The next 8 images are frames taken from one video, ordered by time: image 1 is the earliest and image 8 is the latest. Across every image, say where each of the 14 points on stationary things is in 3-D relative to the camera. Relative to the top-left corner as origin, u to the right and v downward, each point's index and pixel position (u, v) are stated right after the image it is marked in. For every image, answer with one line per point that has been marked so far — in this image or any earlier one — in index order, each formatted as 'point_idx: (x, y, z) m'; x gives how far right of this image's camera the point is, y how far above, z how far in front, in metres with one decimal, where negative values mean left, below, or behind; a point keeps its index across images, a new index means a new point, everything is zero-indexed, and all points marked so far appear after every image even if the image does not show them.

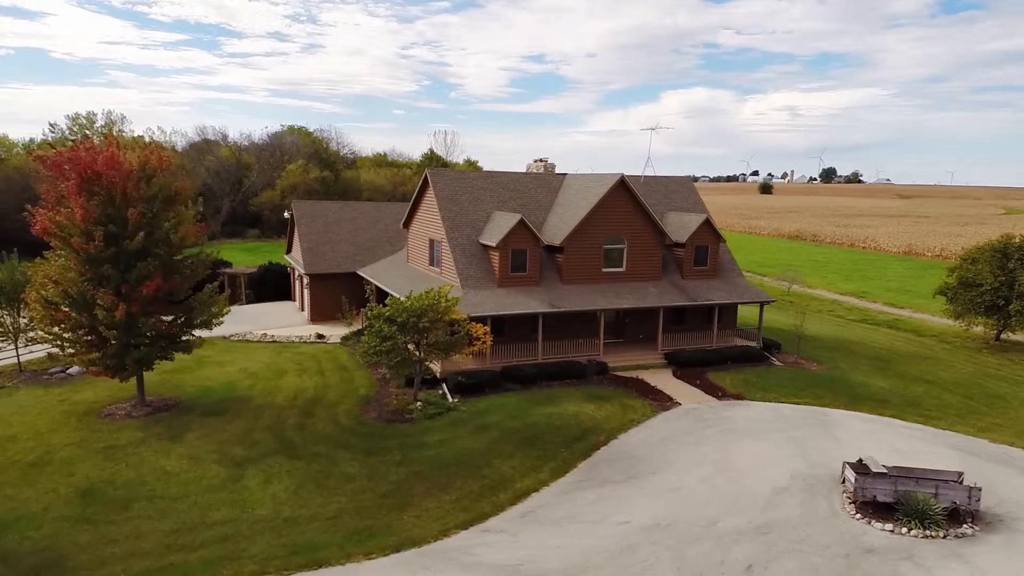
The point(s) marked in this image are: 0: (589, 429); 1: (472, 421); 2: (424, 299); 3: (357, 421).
0: (+2.3, -4.3, +19.4) m
1: (-1.2, -4.1, +19.7) m
2: (-2.8, -0.3, +19.5) m
3: (-4.8, -4.1, +19.6) m
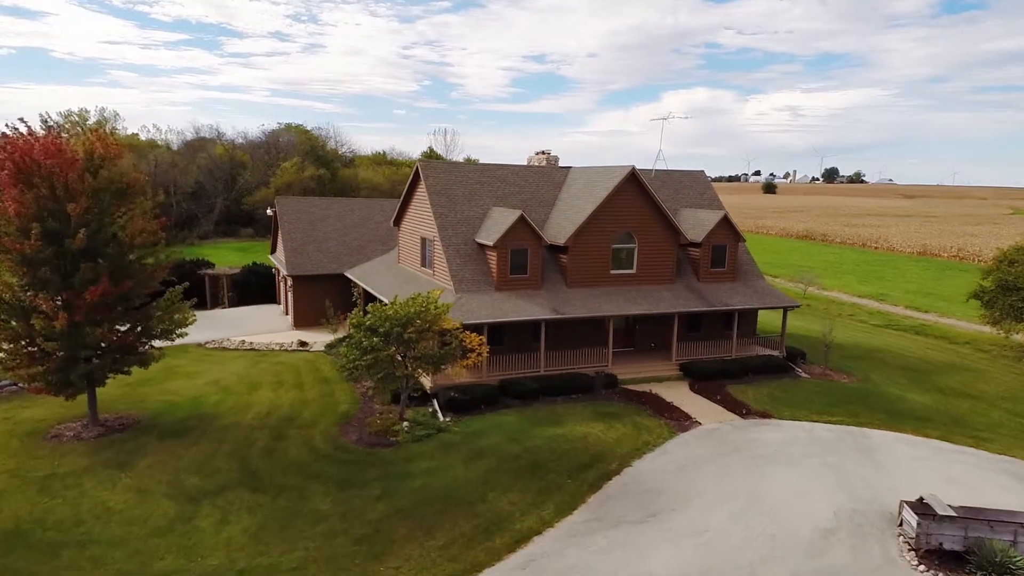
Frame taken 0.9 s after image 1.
0: (+2.3, -4.4, +17.0) m
1: (-1.3, -4.2, +17.3) m
2: (-2.8, -0.5, +17.1) m
3: (-4.8, -4.2, +17.2) m
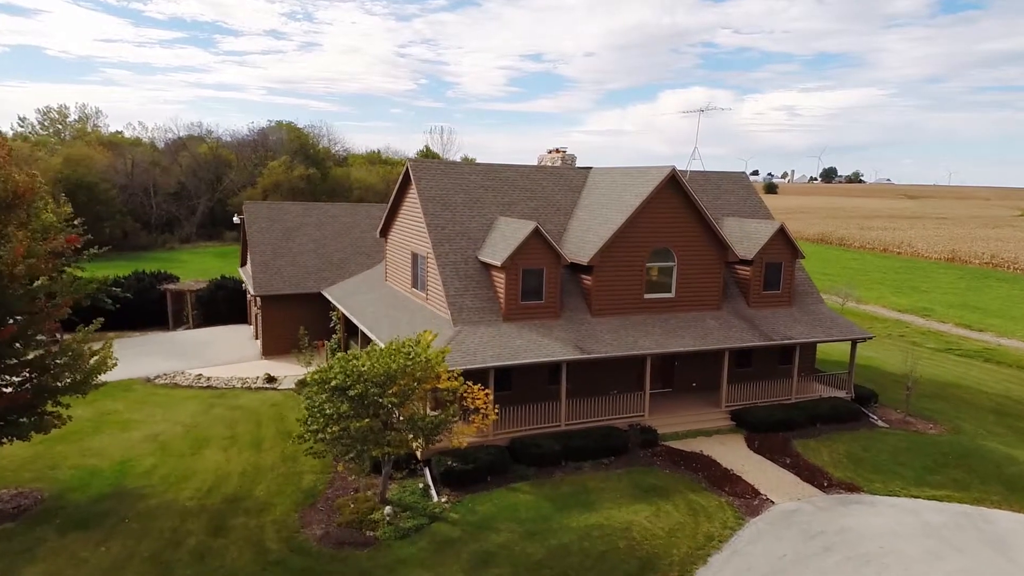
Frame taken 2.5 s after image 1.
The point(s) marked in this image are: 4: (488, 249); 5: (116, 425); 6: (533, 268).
0: (+2.7, -5.3, +12.6) m
1: (-0.9, -5.1, +12.8) m
2: (-2.4, -1.4, +12.7) m
3: (-4.4, -5.1, +12.8) m
4: (-0.7, +1.2, +19.1) m
5: (-11.8, -4.0, +19.0) m
6: (+0.6, +0.6, +18.2) m
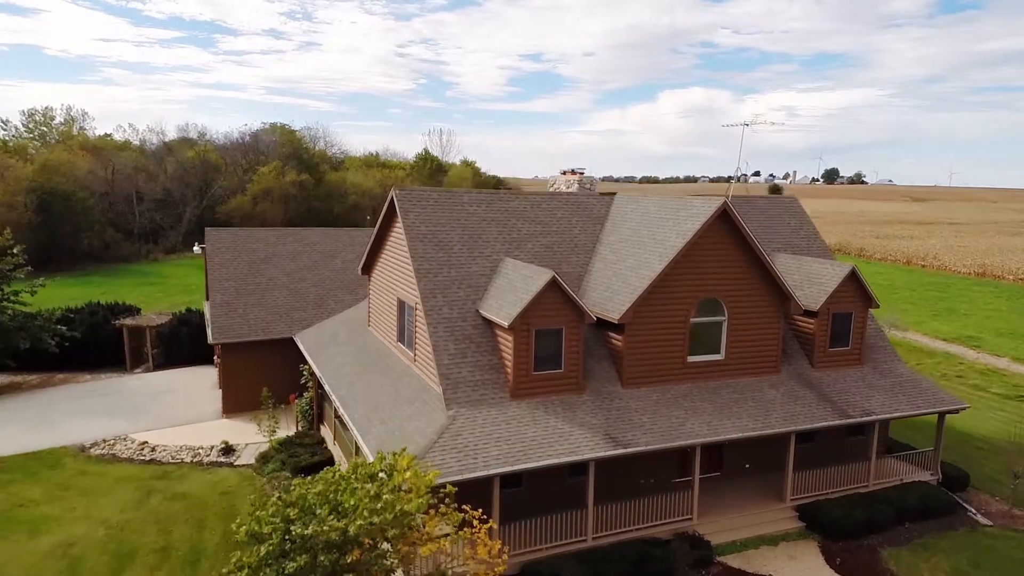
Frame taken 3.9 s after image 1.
0: (+2.9, -6.8, +8.7) m
1: (-0.6, -6.6, +8.9) m
2: (-2.2, -2.9, +8.8) m
3: (-4.2, -6.6, +8.9) m
4: (-0.5, -0.3, +15.1) m
5: (-11.5, -5.5, +15.0) m
6: (+0.8, -0.9, +14.3) m
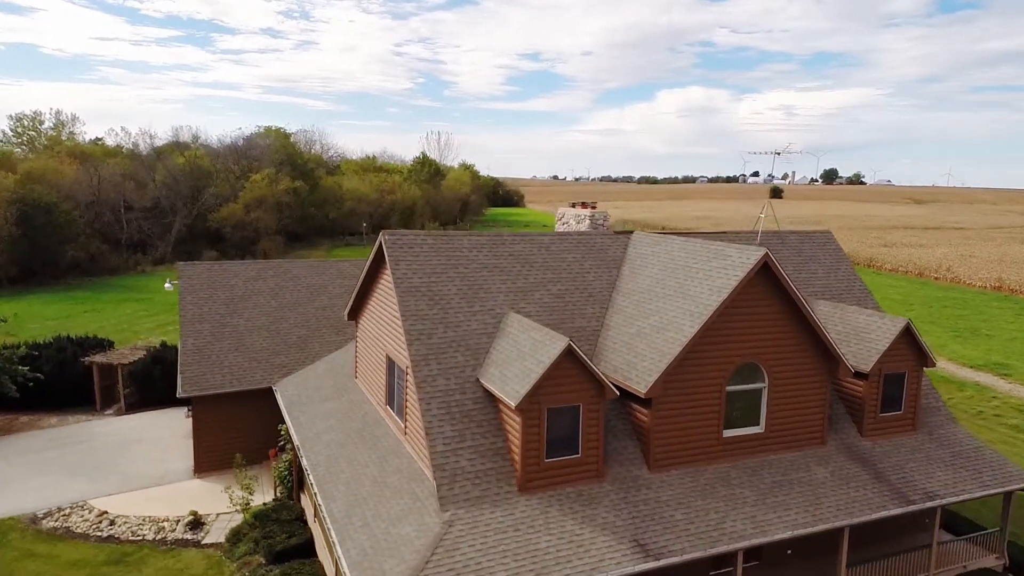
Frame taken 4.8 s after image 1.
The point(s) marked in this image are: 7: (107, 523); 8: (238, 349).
0: (+3.1, -8.2, +6.5) m
1: (-0.5, -8.0, +6.8) m
2: (-2.0, -4.2, +6.6) m
3: (-4.0, -8.0, +6.7) m
4: (-0.4, -1.7, +13.0) m
5: (-11.4, -6.9, +12.9) m
6: (+1.0, -2.3, +12.1) m
7: (-10.6, -6.1, +16.8) m
8: (-8.6, -1.9, +19.9) m
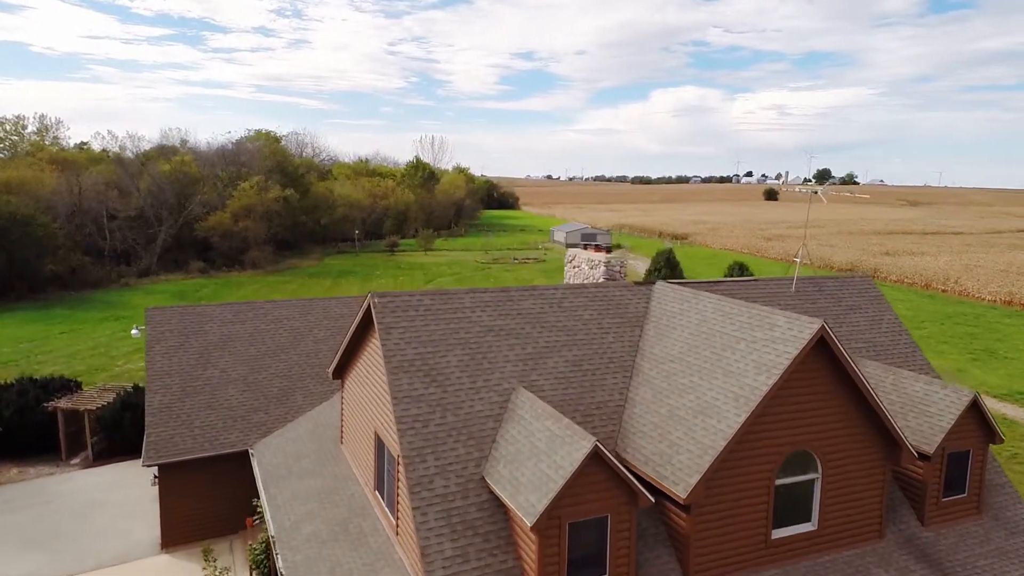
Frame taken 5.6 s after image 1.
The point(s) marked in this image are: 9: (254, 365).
0: (+3.4, -9.6, +4.6) m
1: (-0.2, -9.4, +4.8) m
2: (-1.7, -5.6, +4.6) m
3: (-3.7, -9.4, +4.7) m
4: (-0.1, -3.1, +11.0) m
5: (-11.1, -8.3, +10.8) m
6: (+1.2, -3.6, +10.2) m
7: (-10.4, -7.5, +14.7) m
8: (-8.4, -3.3, +17.9) m
9: (-7.8, -2.3, +19.2) m
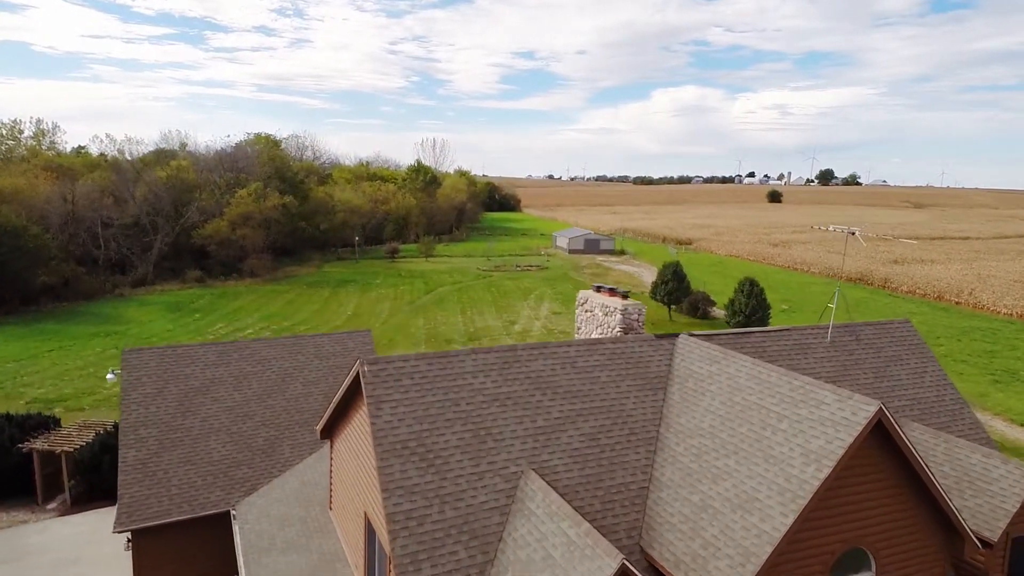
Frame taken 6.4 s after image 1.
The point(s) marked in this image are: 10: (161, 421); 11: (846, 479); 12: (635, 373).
0: (+3.5, -10.7, +3.1) m
1: (0.0, -10.6, +3.3) m
2: (-1.6, -6.8, +3.2) m
3: (-3.6, -10.5, +3.2) m
4: (0.0, -4.2, +9.5) m
5: (-11.0, -9.5, +9.3) m
6: (+1.4, -4.8, +8.7) m
7: (-10.3, -8.7, +13.3) m
8: (-8.2, -4.5, +16.4) m
9: (-7.6, -3.5, +17.8) m
10: (-9.3, -3.5, +17.0) m
11: (+5.1, -2.9, +9.7) m
12: (+2.5, -1.7, +12.9) m
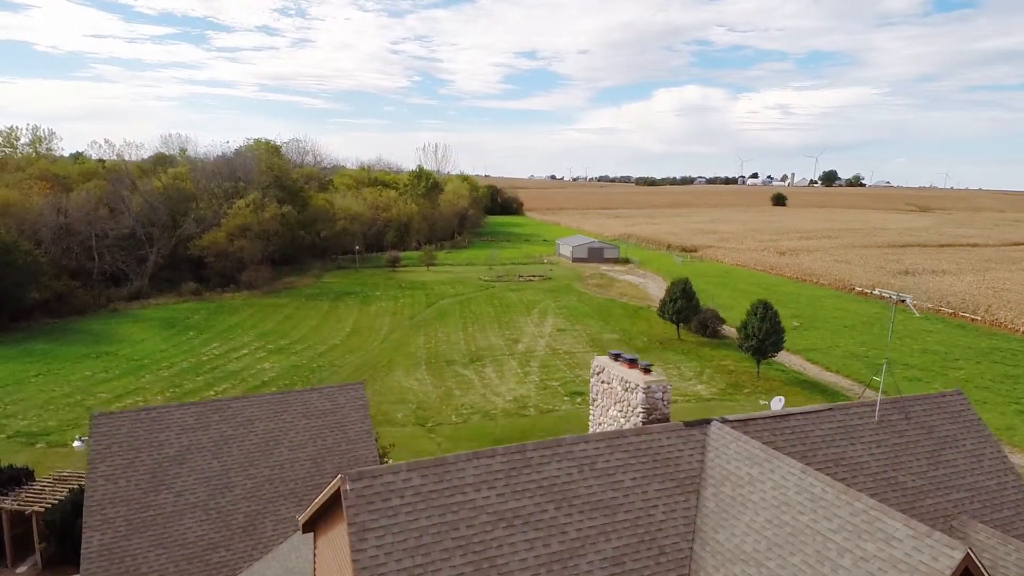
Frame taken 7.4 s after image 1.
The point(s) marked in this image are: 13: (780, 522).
0: (+3.7, -12.3, +1.4) m
1: (+0.1, -12.1, +1.7) m
2: (-1.4, -8.3, +1.5) m
3: (-3.5, -12.1, +1.6) m
4: (+0.2, -5.8, +7.9) m
5: (-10.9, -11.0, +7.7) m
6: (+1.5, -6.3, +7.0) m
7: (-10.1, -10.2, +11.6) m
8: (-8.1, -6.0, +14.8) m
9: (-7.4, -5.0, +16.1) m
10: (-9.2, -5.0, +15.4) m
11: (+5.2, -4.5, +8.1) m
12: (+2.7, -3.3, +11.3) m
13: (+4.2, -3.6, +9.9) m
